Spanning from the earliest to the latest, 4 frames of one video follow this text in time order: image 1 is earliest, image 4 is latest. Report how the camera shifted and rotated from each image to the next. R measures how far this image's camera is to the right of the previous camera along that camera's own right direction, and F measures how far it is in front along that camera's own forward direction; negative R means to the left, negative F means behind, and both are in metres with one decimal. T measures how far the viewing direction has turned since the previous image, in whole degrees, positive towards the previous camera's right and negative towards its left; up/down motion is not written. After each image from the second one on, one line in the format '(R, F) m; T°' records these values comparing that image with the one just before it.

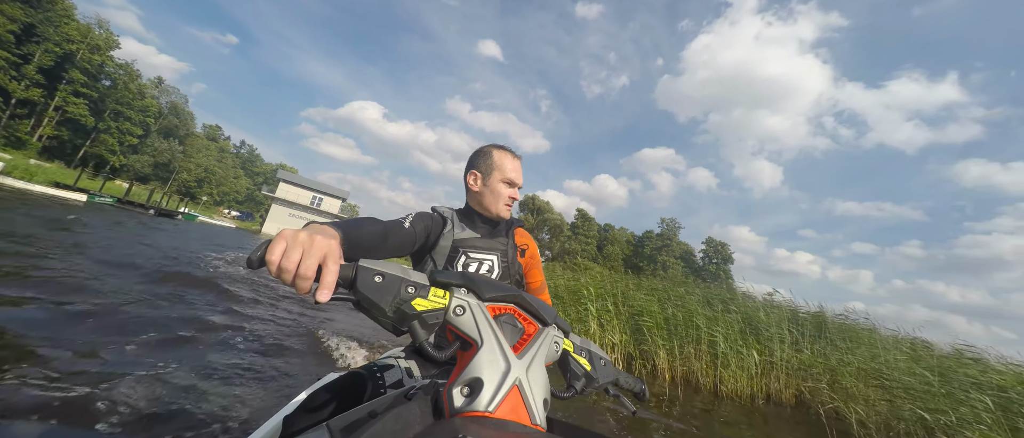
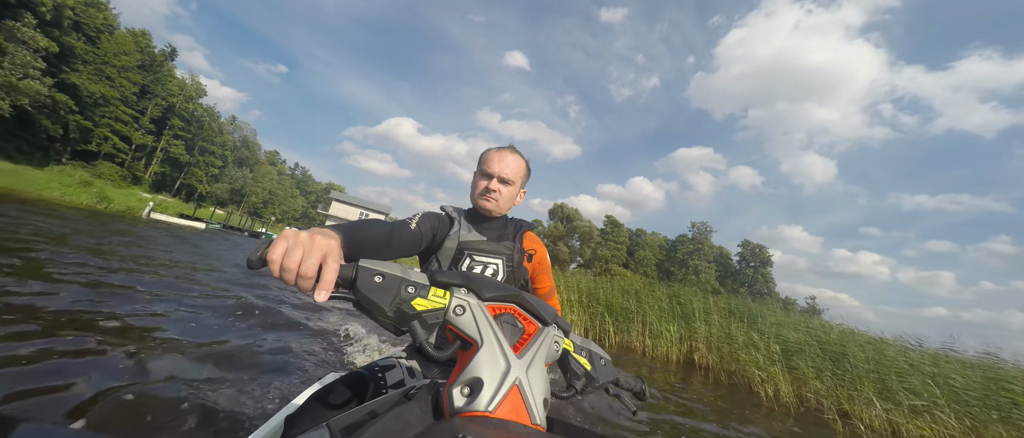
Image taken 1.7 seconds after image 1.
(+0.3, -1.2) m; -6°
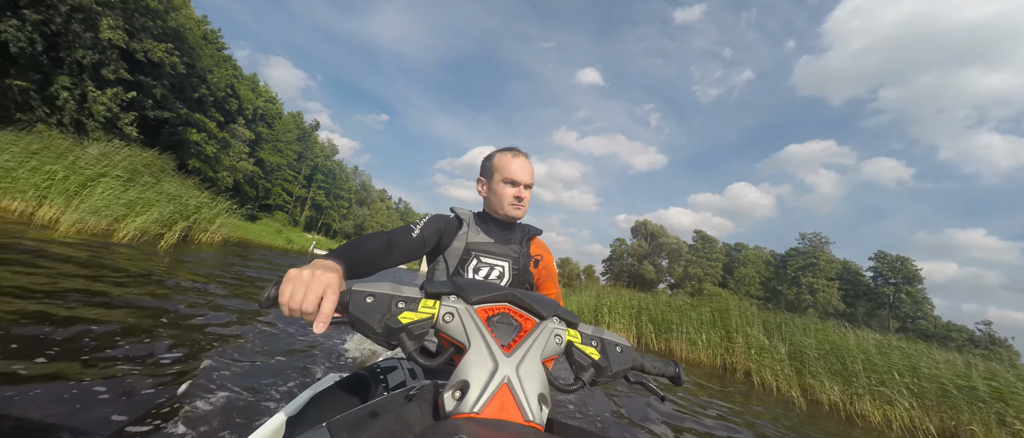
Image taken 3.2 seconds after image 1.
(+0.3, -1.1) m; -14°
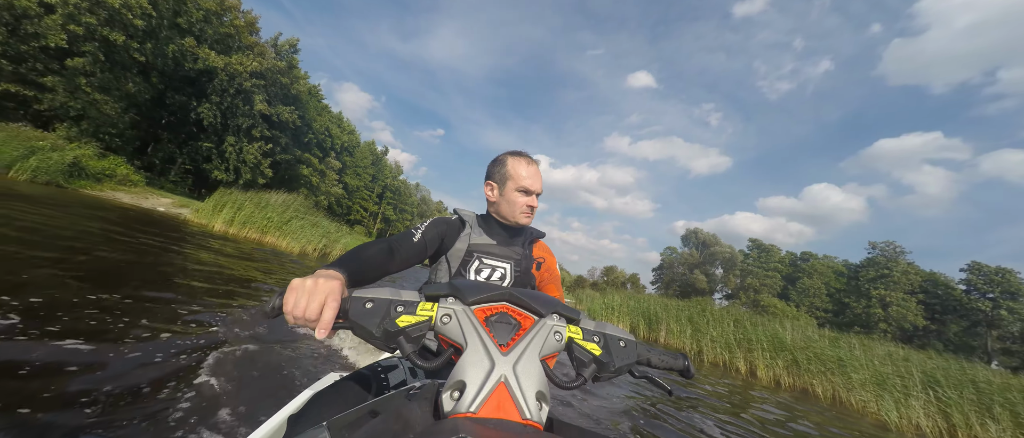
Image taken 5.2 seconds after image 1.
(+0.5, -1.7) m; -9°
